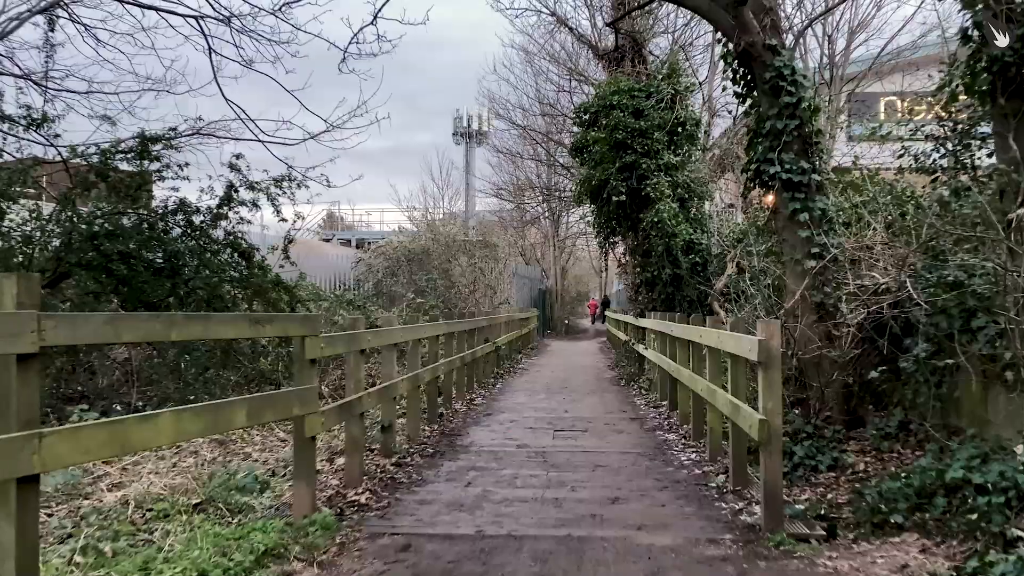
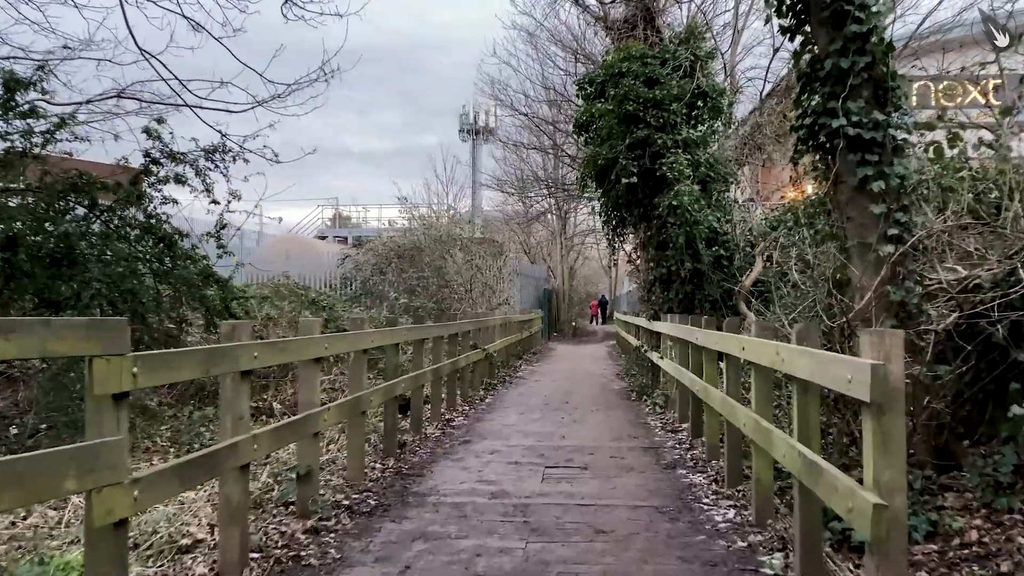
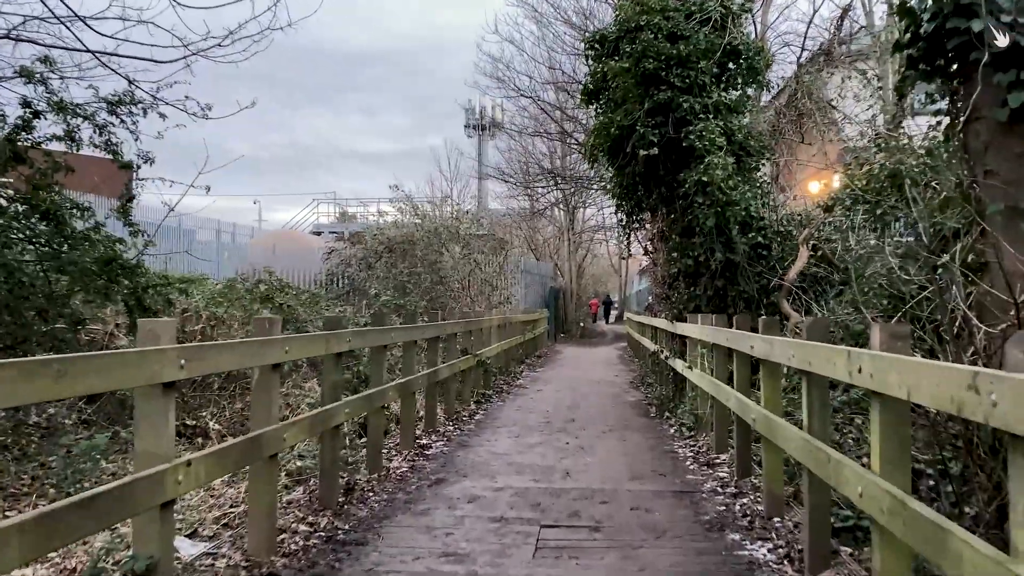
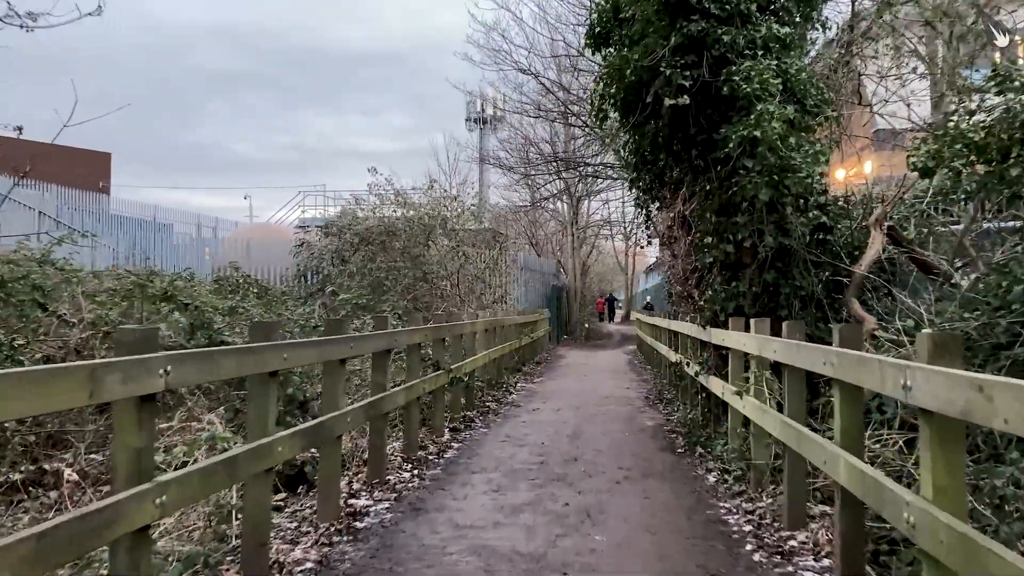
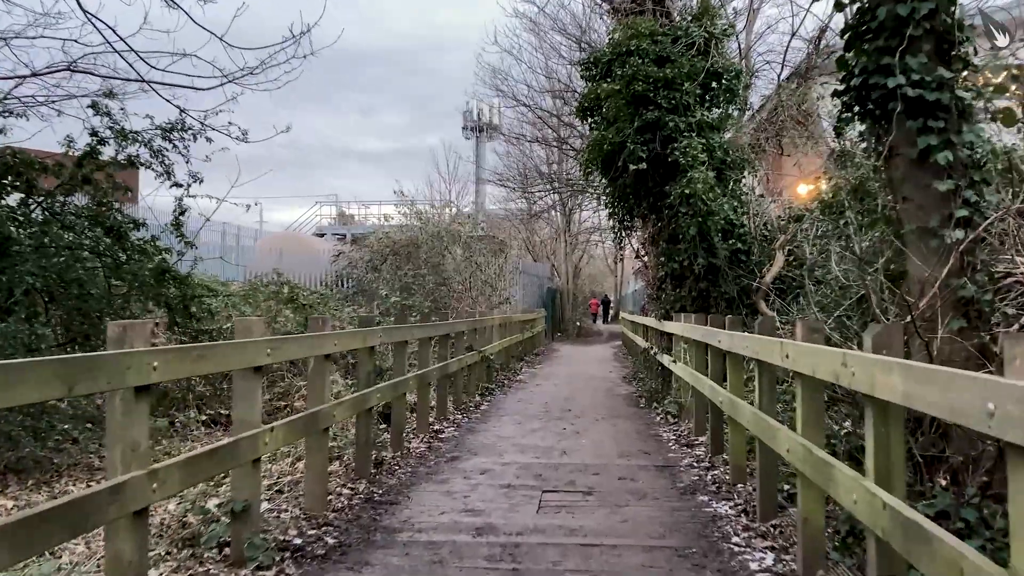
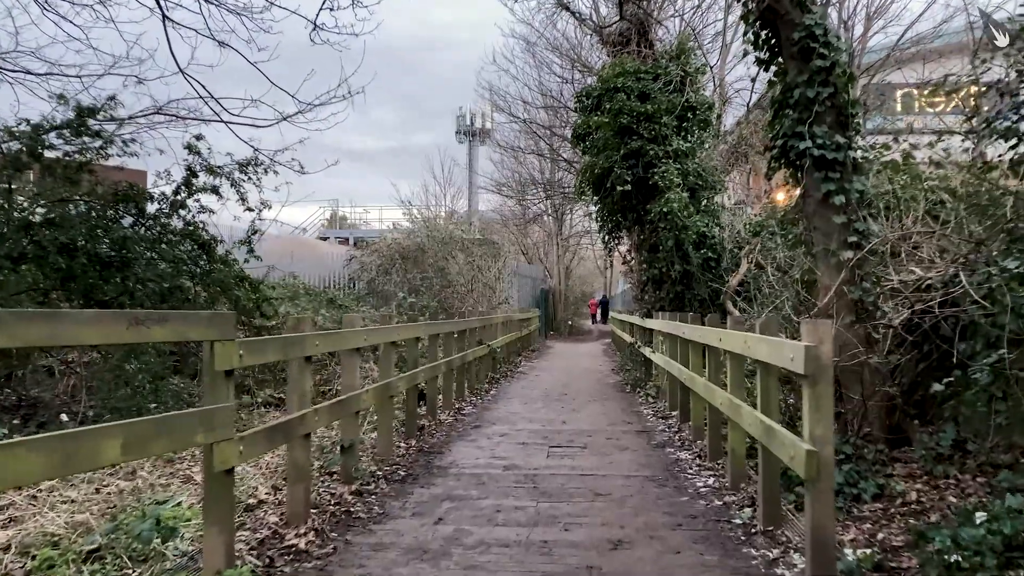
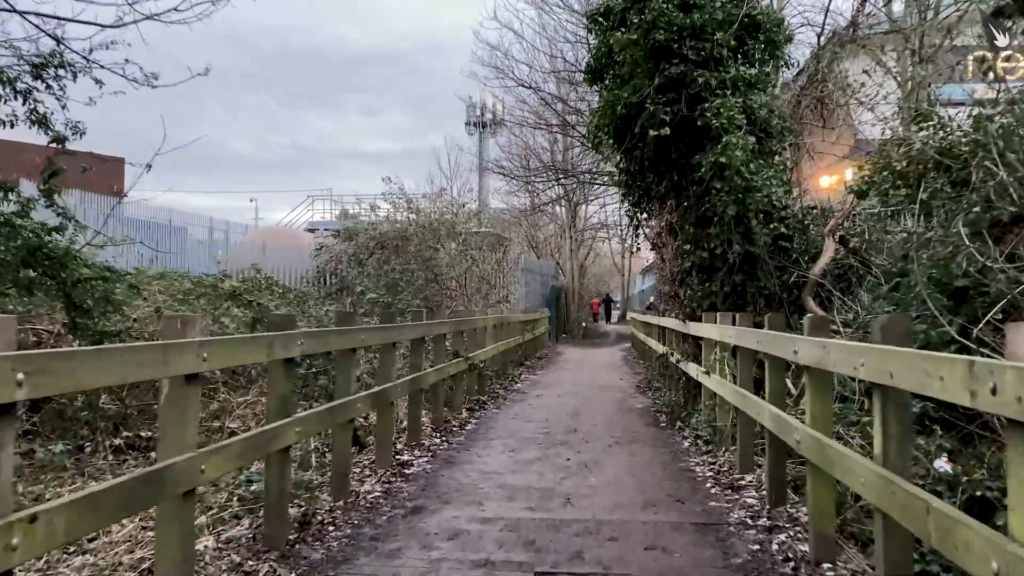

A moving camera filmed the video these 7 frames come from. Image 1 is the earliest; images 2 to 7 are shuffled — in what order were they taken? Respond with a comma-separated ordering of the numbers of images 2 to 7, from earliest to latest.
6, 2, 5, 3, 7, 4
